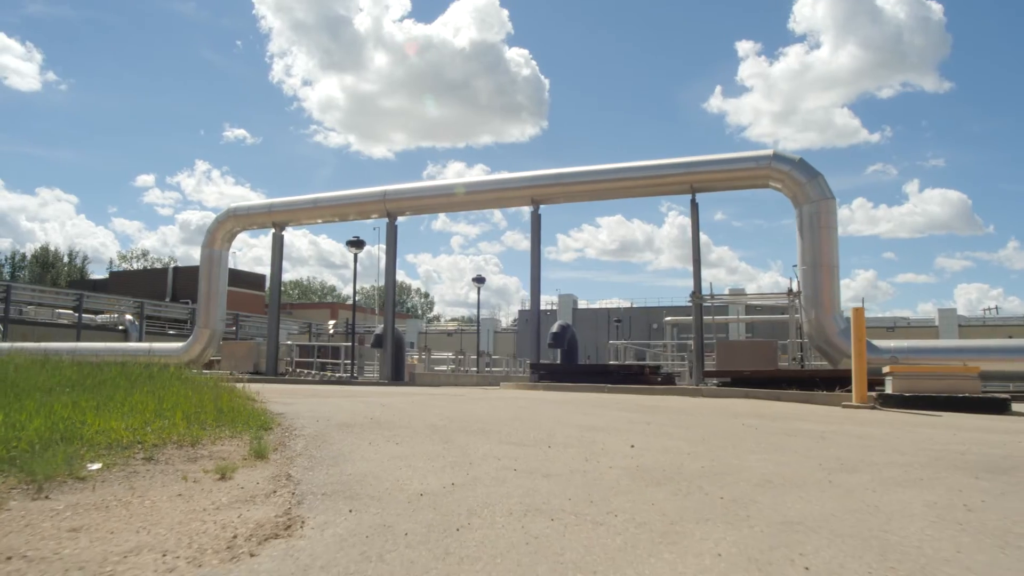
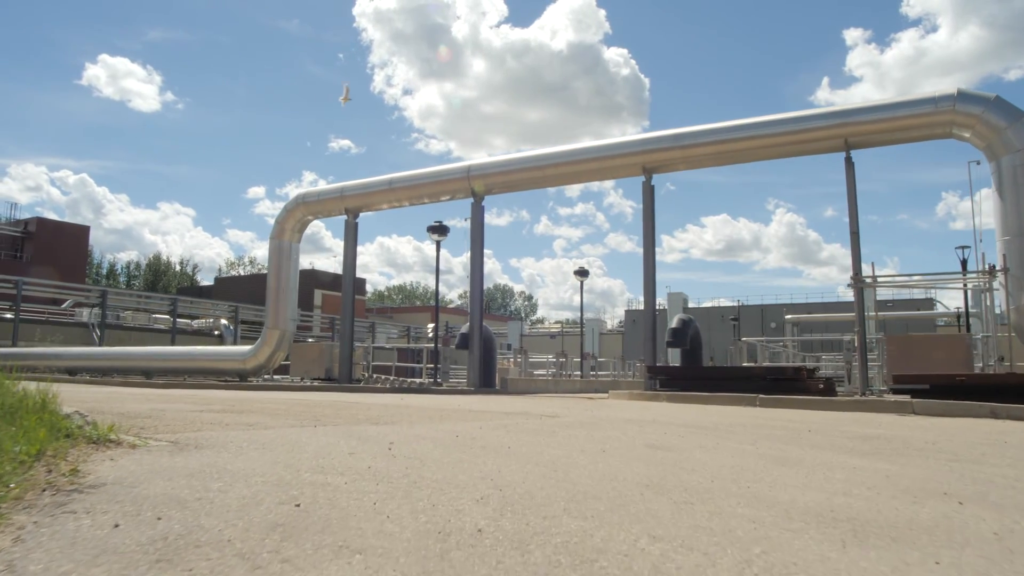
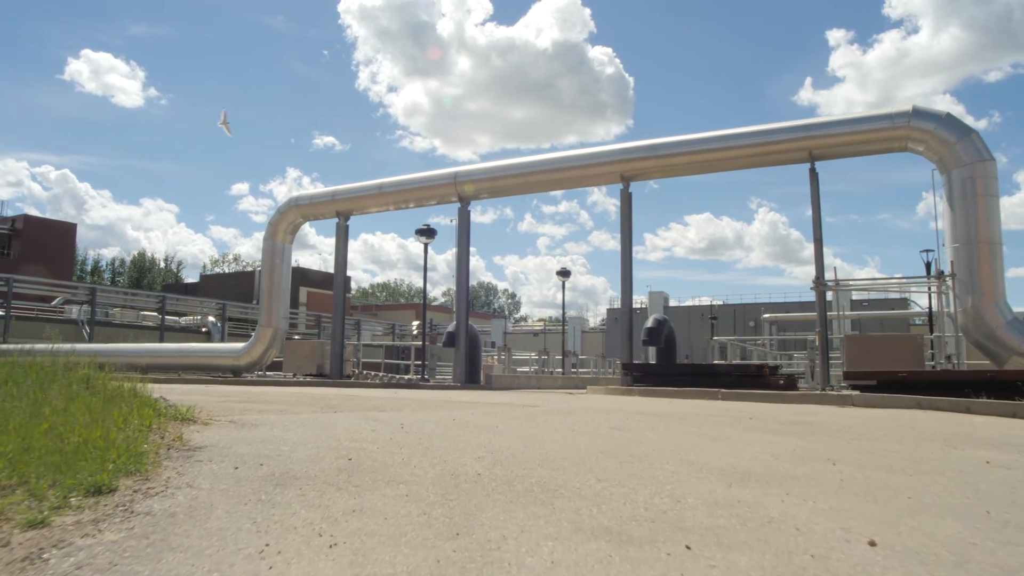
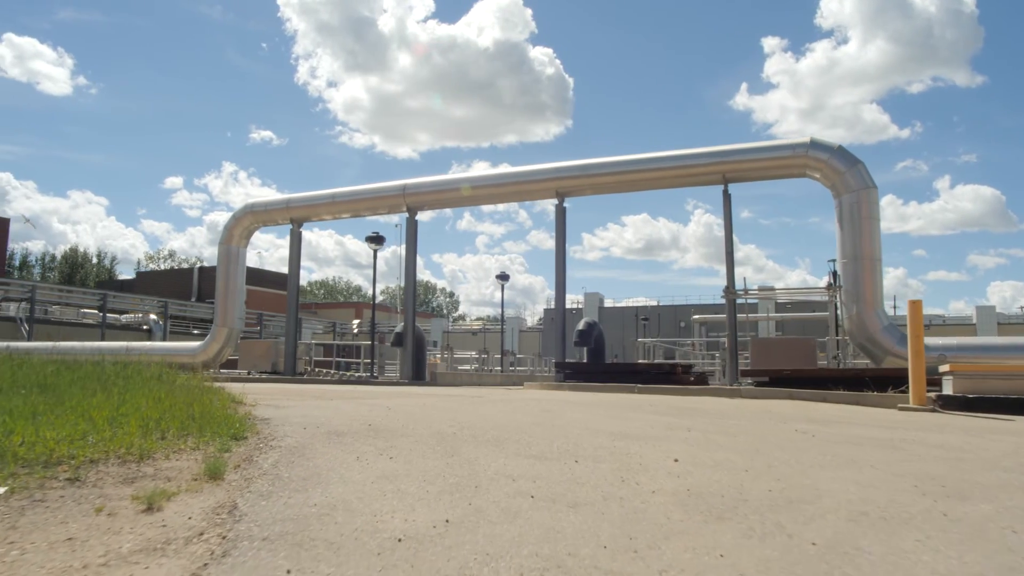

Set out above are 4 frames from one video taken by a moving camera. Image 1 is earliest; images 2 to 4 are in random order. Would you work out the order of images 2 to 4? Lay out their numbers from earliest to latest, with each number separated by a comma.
4, 3, 2
